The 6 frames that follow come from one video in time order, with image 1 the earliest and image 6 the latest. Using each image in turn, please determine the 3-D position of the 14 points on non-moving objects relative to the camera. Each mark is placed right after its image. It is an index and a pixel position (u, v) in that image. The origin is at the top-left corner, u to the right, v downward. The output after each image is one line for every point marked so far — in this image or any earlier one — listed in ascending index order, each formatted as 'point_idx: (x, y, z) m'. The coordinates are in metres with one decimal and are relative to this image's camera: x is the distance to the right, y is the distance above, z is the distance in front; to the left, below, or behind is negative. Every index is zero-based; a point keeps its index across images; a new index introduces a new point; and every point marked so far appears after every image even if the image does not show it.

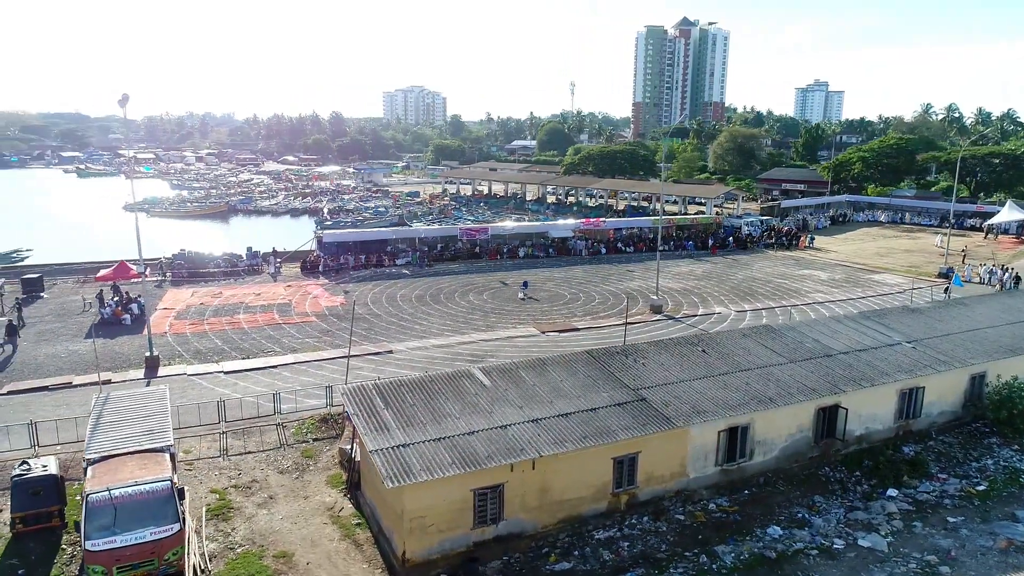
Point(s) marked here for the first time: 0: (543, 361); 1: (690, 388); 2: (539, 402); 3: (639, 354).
0: (+0.7, -2.0, +18.7) m
1: (+4.4, -2.5, +17.9) m
2: (+0.6, -2.7, +16.6) m
3: (+3.4, -1.8, +19.7) m
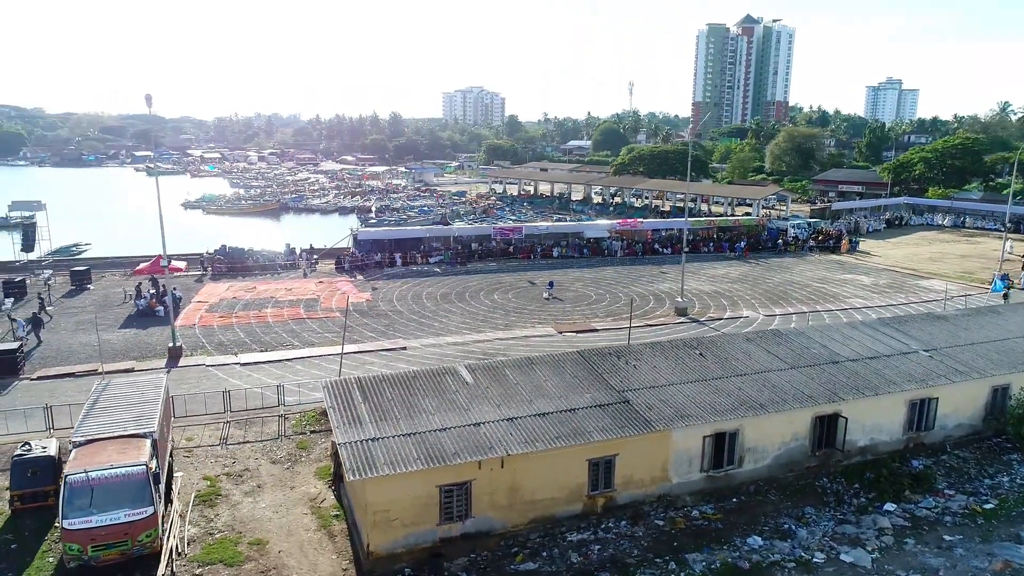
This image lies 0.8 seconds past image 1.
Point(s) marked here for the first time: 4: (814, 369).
0: (+0.4, -1.9, +18.6) m
1: (+4.1, -2.6, +17.6) m
2: (+0.1, -2.6, +16.5) m
3: (+3.2, -1.8, +19.4) m
4: (+8.2, -2.2, +19.3) m
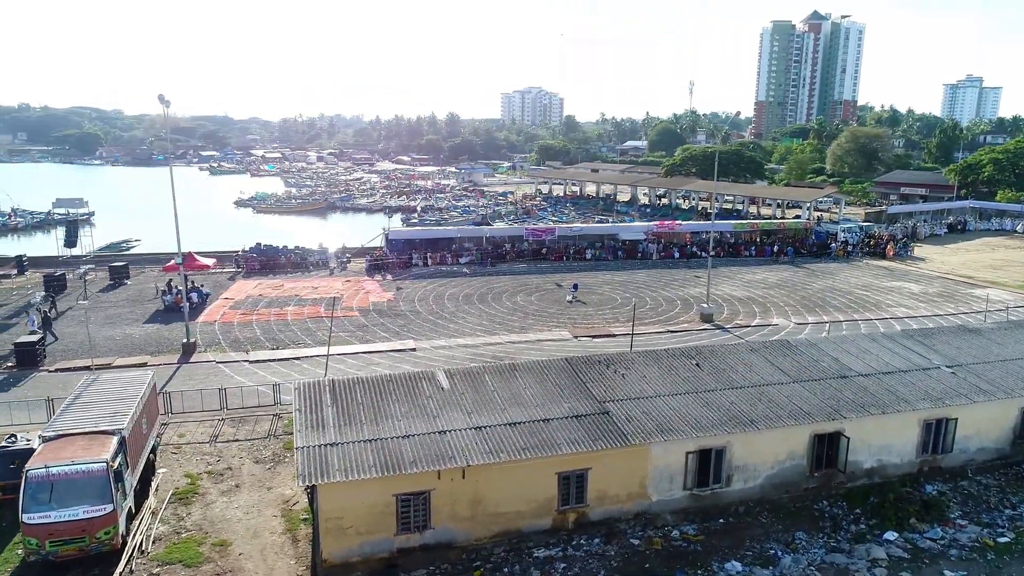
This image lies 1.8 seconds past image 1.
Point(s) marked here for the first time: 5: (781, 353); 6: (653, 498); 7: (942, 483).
0: (0.0, -2.0, +18.0) m
1: (+3.5, -2.7, +16.7) m
2: (-0.5, -2.7, +16.0) m
3: (+2.8, -2.0, +18.5) m
4: (+7.8, -2.4, +18.1) m
5: (+7.4, -1.8, +19.8) m
6: (+3.1, -4.6, +15.8) m
7: (+10.6, -4.8, +17.7) m
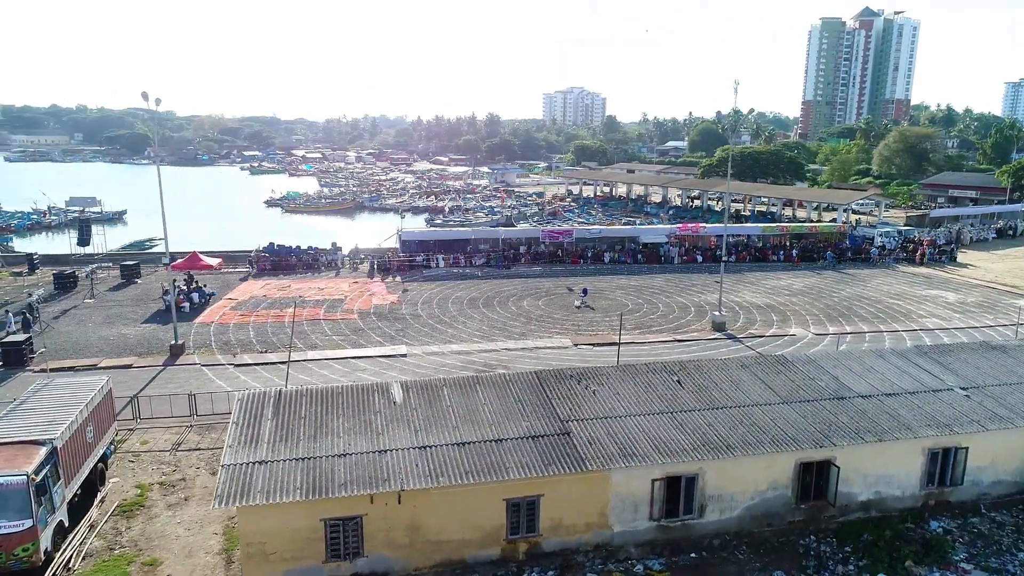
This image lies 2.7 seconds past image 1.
0: (-0.8, -2.2, +16.9) m
1: (+2.6, -2.9, +15.3) m
2: (-1.5, -2.9, +14.8) m
3: (+2.0, -2.2, +17.2) m
4: (+6.9, -2.7, +16.4) m
5: (+6.7, -2.1, +18.2) m
6: (+2.1, -4.8, +14.4) m
7: (+9.7, -5.1, +15.9) m
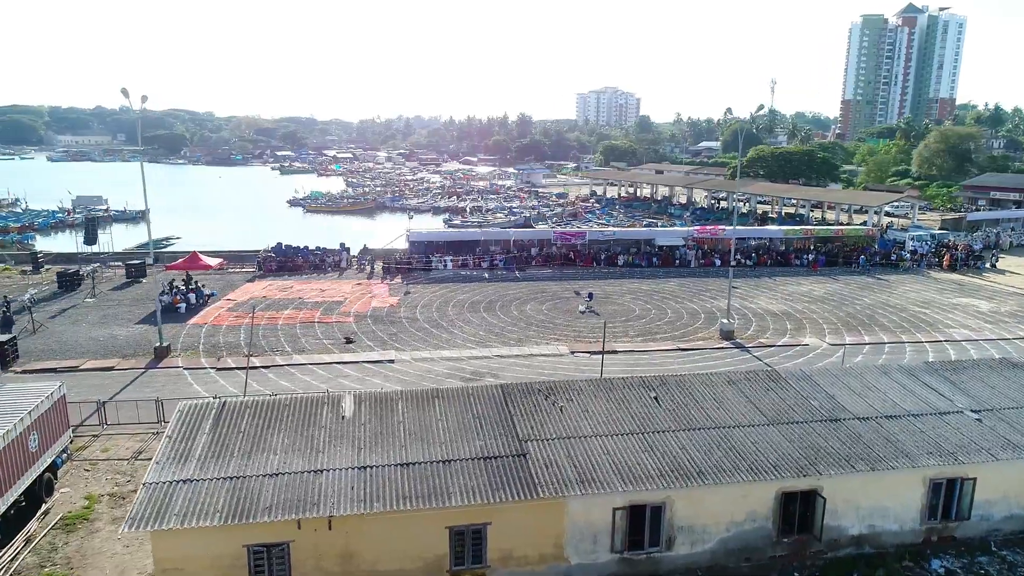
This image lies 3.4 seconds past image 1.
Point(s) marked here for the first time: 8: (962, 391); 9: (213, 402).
0: (-1.7, -2.3, +15.7) m
1: (+1.7, -3.1, +14.0) m
2: (-2.4, -3.0, +13.8) m
3: (+1.2, -2.4, +16.0) m
4: (+6.0, -2.9, +14.9) m
5: (+5.9, -2.3, +16.7) m
6: (+1.1, -5.0, +13.2) m
7: (+8.8, -5.4, +14.3) m
8: (+10.6, -2.4, +16.8) m
9: (-6.3, -2.4, +15.1) m
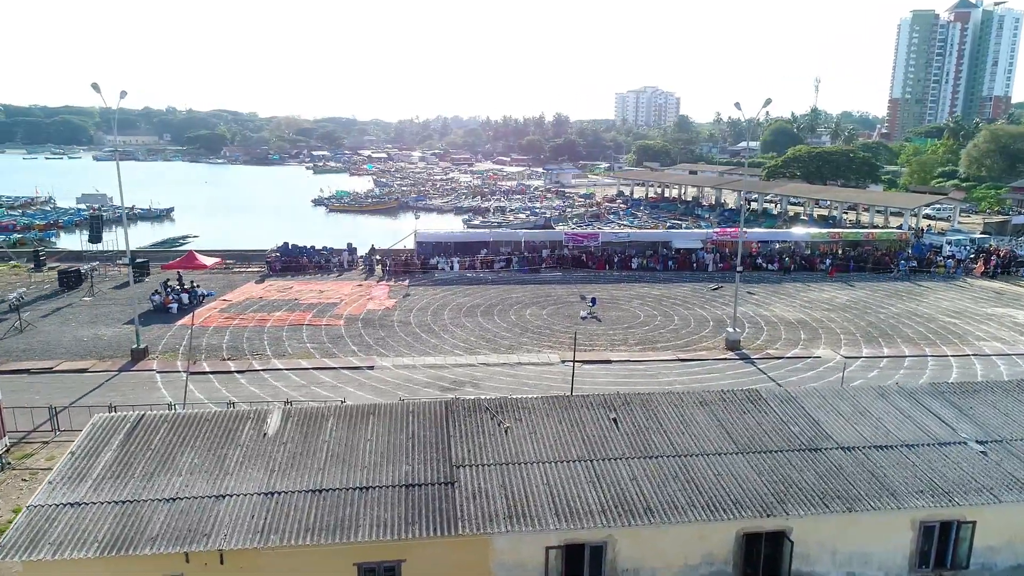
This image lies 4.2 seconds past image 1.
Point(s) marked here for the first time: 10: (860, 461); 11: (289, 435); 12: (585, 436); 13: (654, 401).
0: (-2.8, -2.5, +14.5) m
1: (+0.4, -3.3, +12.6) m
2: (-3.6, -3.1, +12.5) m
3: (+0.1, -2.5, +14.5) m
4: (+4.9, -3.1, +13.2) m
5: (+4.8, -2.5, +15.0) m
6: (-0.2, -5.2, +11.8) m
7: (+7.5, -5.6, +12.4) m
8: (+9.5, -2.7, +14.9) m
9: (-7.4, -2.5, +14.1) m
10: (+6.5, -3.2, +13.3) m
11: (-4.2, -2.8, +13.5) m
12: (+1.4, -2.8, +13.8) m
13: (+3.0, -2.4, +15.2) m
